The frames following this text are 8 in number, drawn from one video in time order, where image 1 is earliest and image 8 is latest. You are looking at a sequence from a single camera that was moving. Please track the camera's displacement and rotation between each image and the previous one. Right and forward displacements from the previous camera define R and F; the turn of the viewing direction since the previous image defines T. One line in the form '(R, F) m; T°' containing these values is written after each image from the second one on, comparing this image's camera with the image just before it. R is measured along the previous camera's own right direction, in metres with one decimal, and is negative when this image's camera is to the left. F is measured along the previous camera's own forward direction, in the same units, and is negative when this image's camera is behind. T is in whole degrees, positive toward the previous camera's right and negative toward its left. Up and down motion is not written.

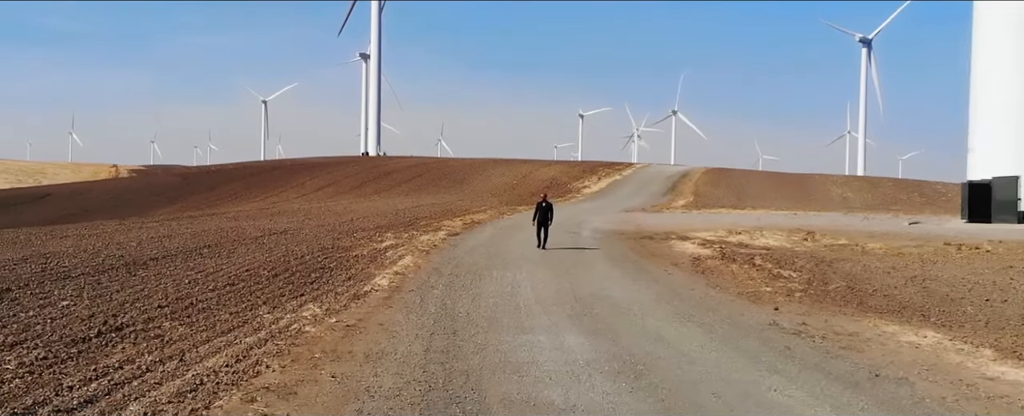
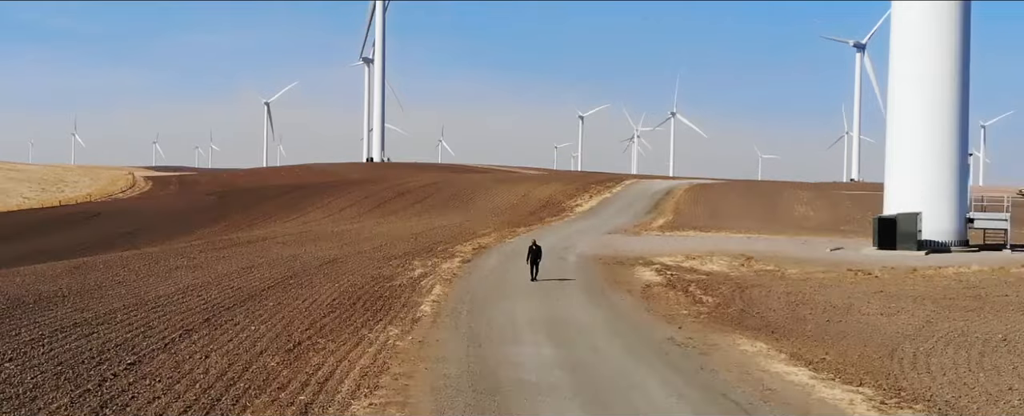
(0.0, -3.1) m; 0°
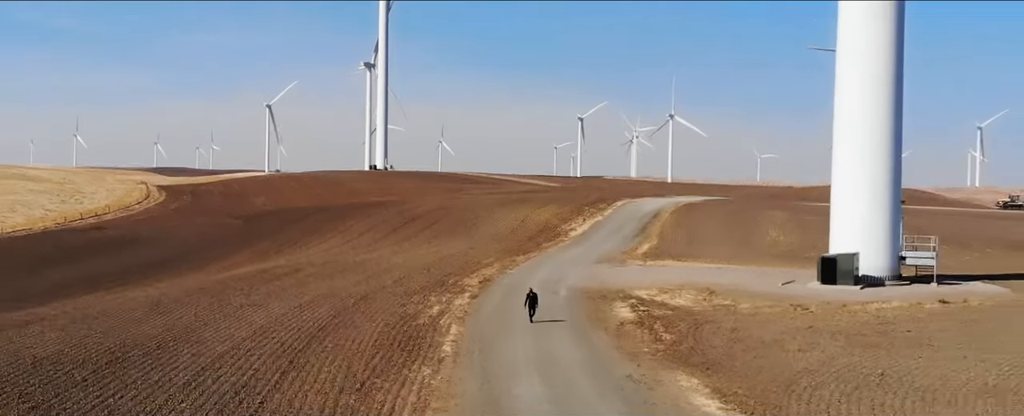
(0.0, -2.9) m; 0°
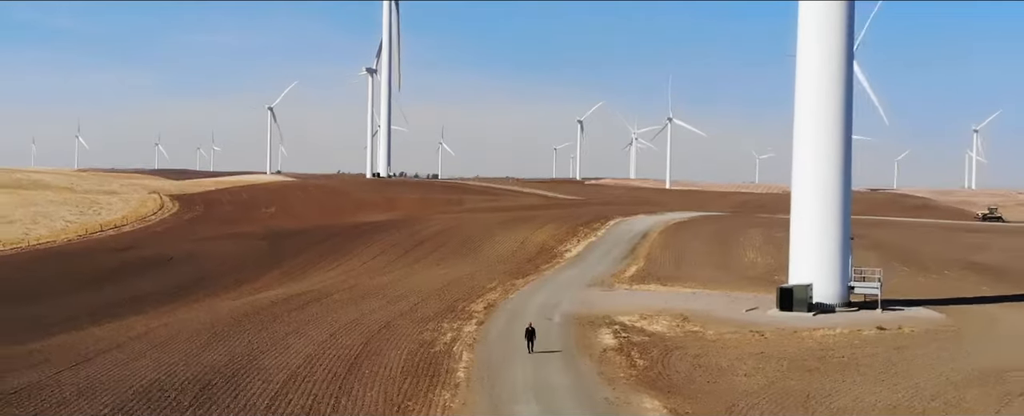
(0.0, -2.9) m; 0°
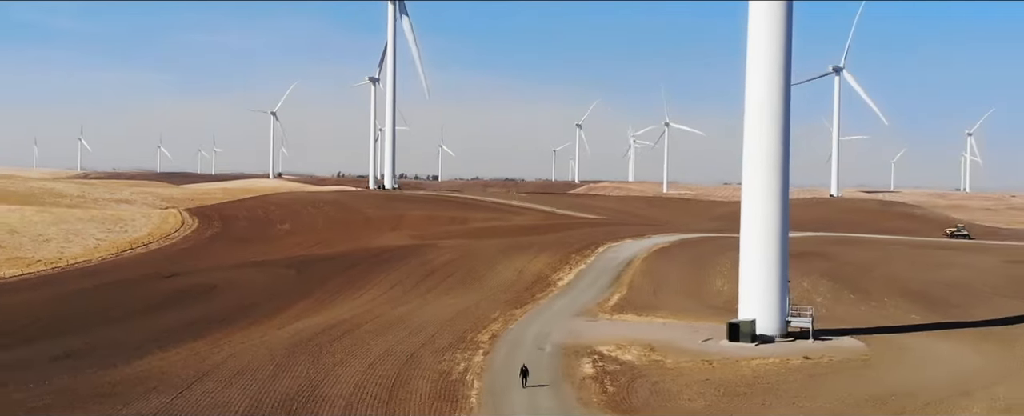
(0.0, -5.0) m; 0°
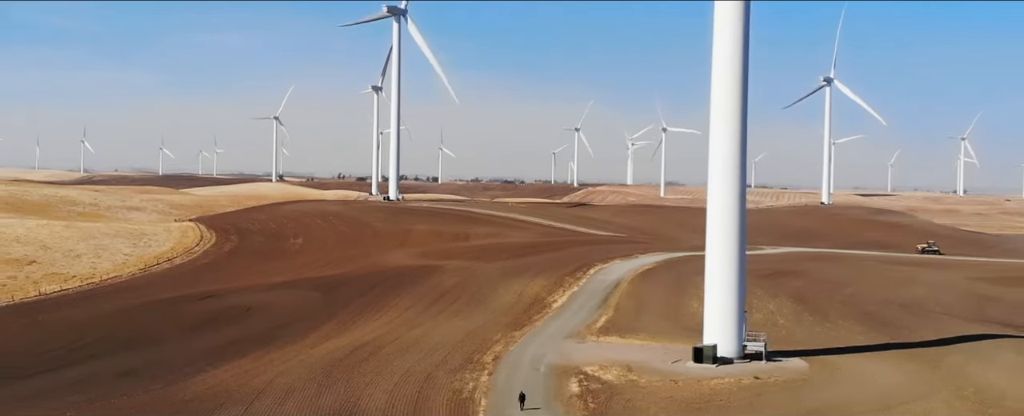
(0.0, -5.1) m; 0°
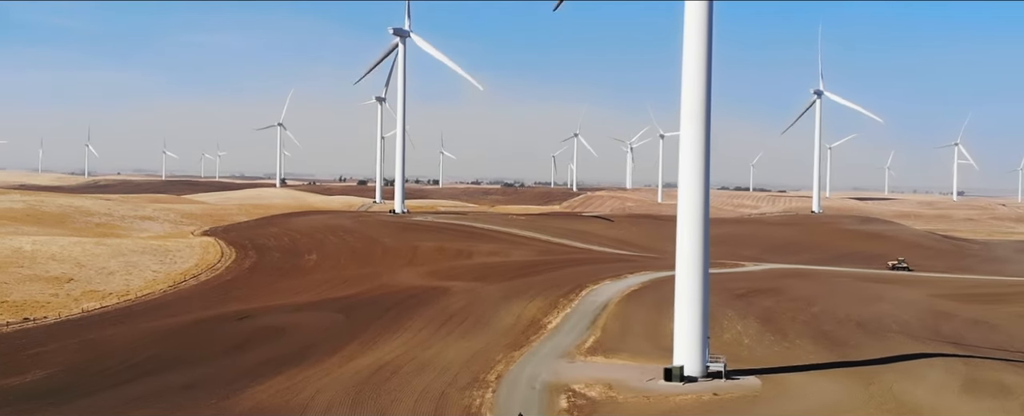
(0.0, -6.1) m; 0°
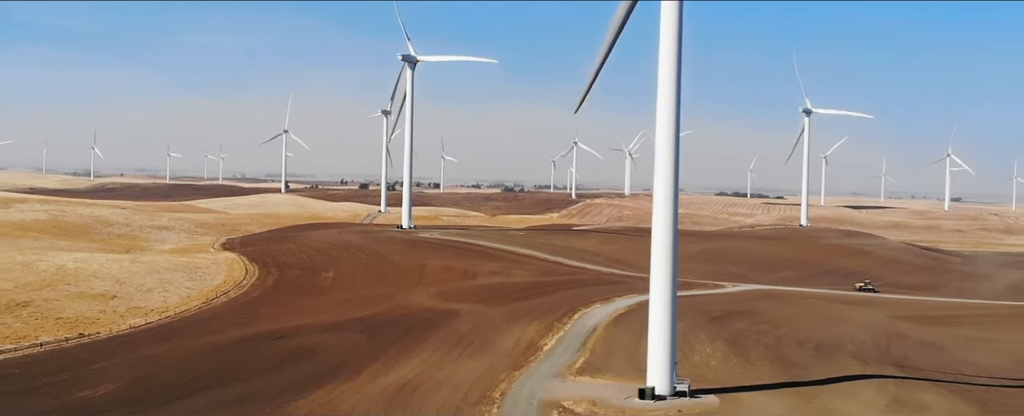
(-0.3, -8.2) m; 0°
